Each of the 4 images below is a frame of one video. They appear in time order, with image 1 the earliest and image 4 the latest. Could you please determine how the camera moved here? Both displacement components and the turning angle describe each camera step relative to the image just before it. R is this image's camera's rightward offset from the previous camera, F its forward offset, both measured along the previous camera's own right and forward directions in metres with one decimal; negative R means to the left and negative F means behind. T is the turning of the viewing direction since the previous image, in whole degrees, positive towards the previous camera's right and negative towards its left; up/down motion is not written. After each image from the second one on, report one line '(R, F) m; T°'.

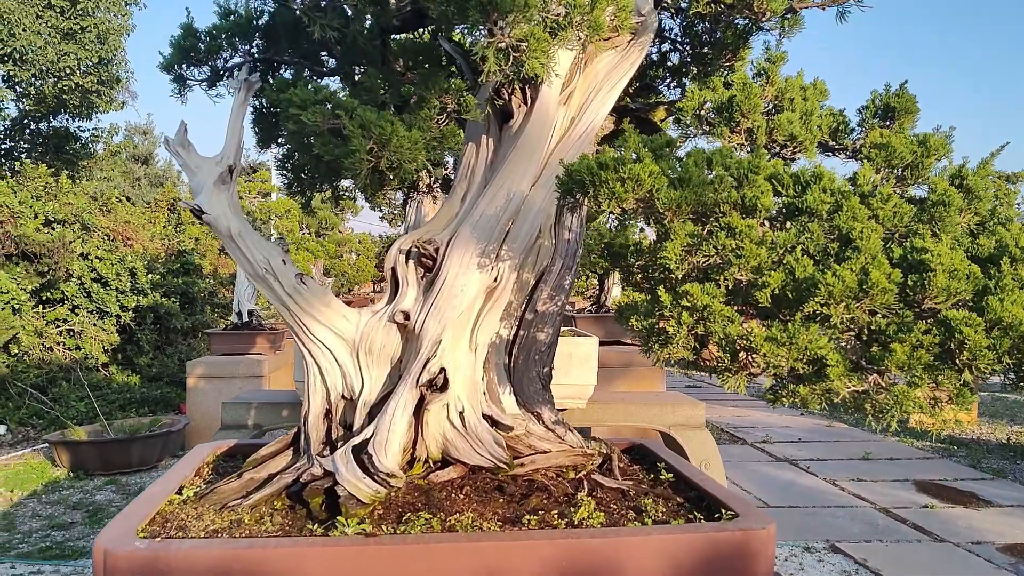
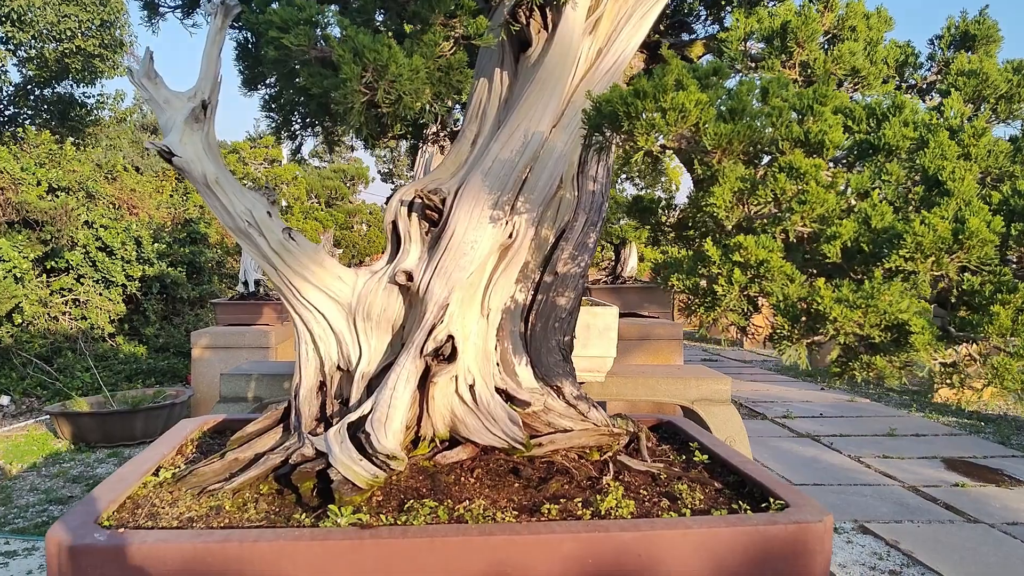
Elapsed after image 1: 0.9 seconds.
(0.0, +0.3) m; -1°
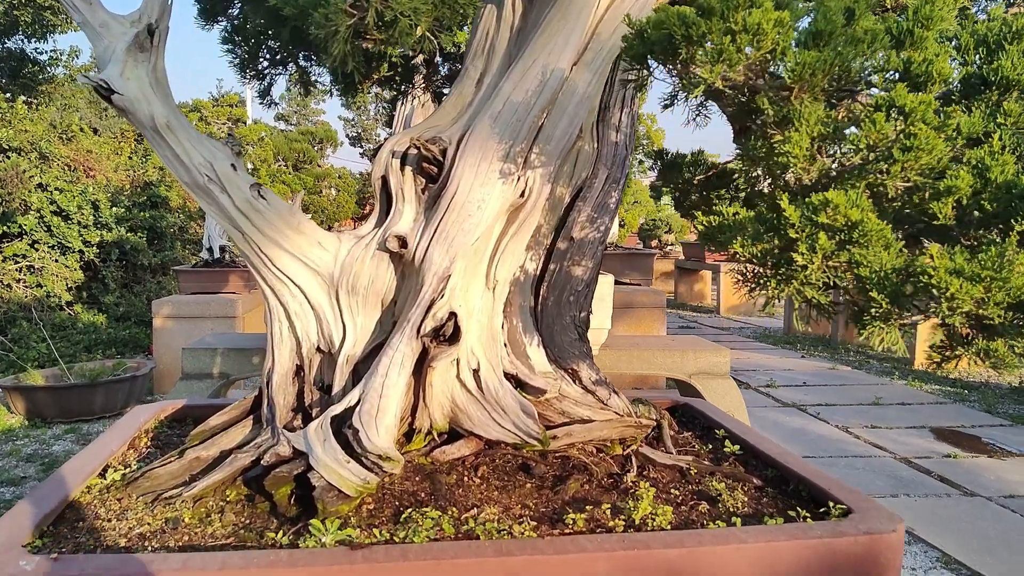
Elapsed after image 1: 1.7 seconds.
(-0.1, +0.3) m; +2°
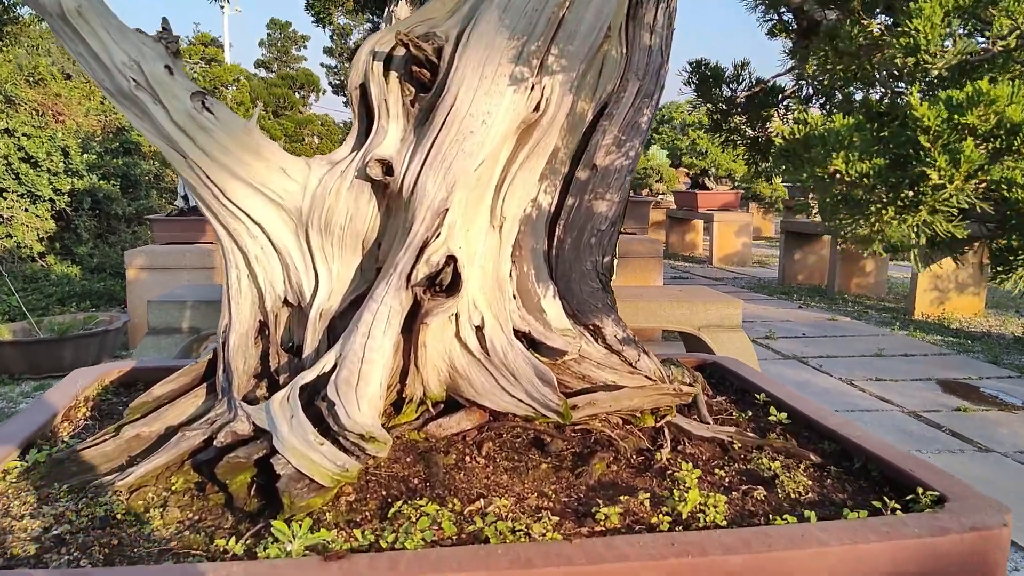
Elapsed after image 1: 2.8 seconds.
(0.0, +0.3) m; +1°
